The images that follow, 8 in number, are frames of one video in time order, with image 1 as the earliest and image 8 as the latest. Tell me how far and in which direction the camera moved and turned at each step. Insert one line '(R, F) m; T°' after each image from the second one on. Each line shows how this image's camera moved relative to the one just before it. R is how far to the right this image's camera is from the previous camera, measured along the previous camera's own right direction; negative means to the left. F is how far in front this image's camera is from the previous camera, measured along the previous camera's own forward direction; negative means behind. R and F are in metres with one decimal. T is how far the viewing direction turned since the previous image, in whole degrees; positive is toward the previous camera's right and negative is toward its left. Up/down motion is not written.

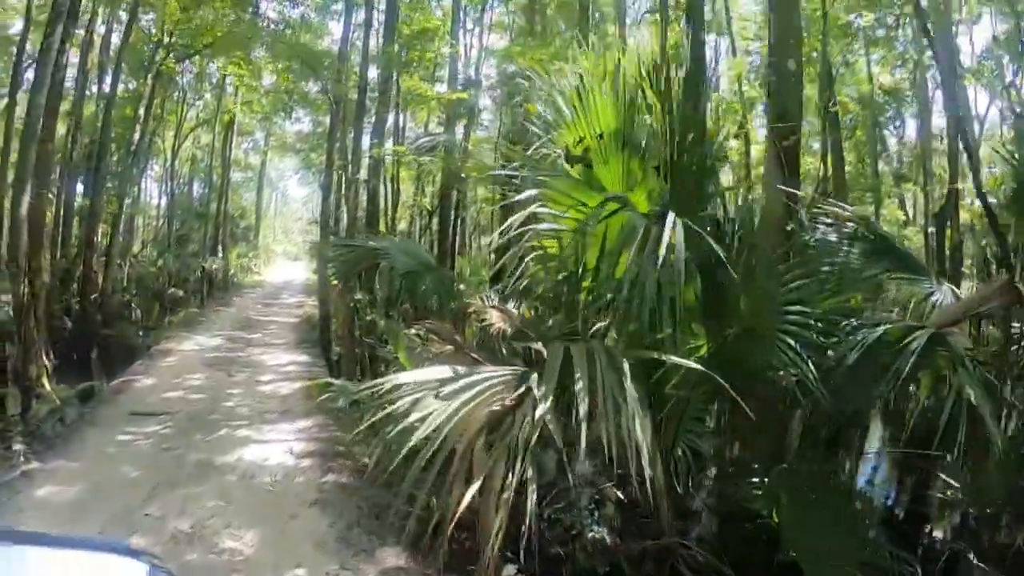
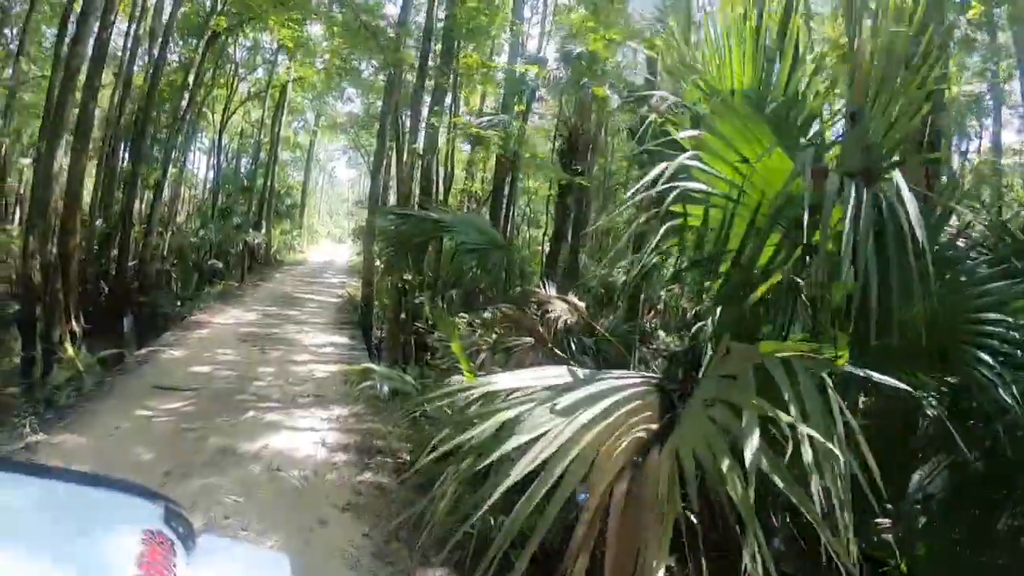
(-0.2, +0.7) m; -3°
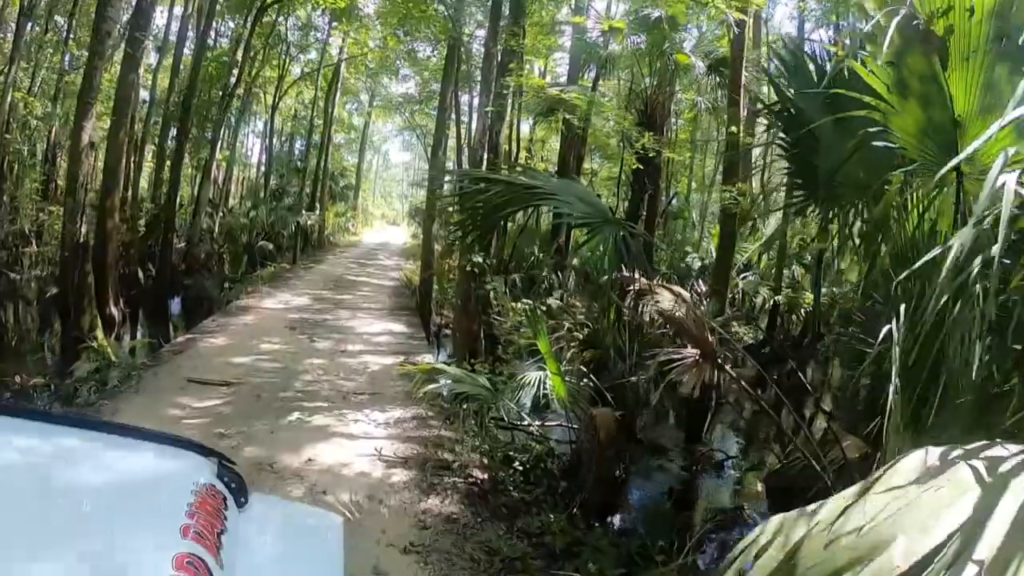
(-0.3, +0.9) m; -4°
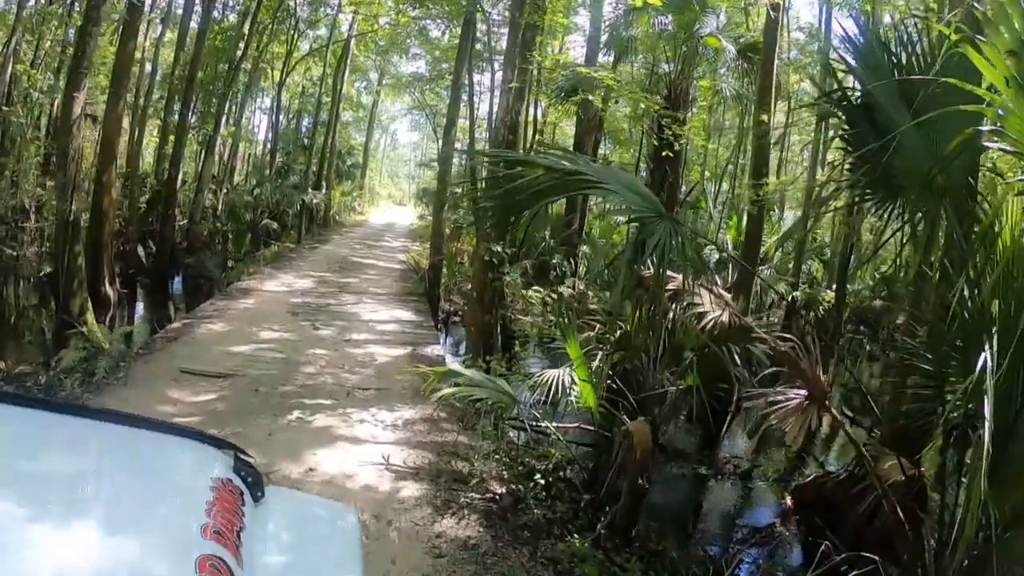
(-0.1, +0.4) m; 0°
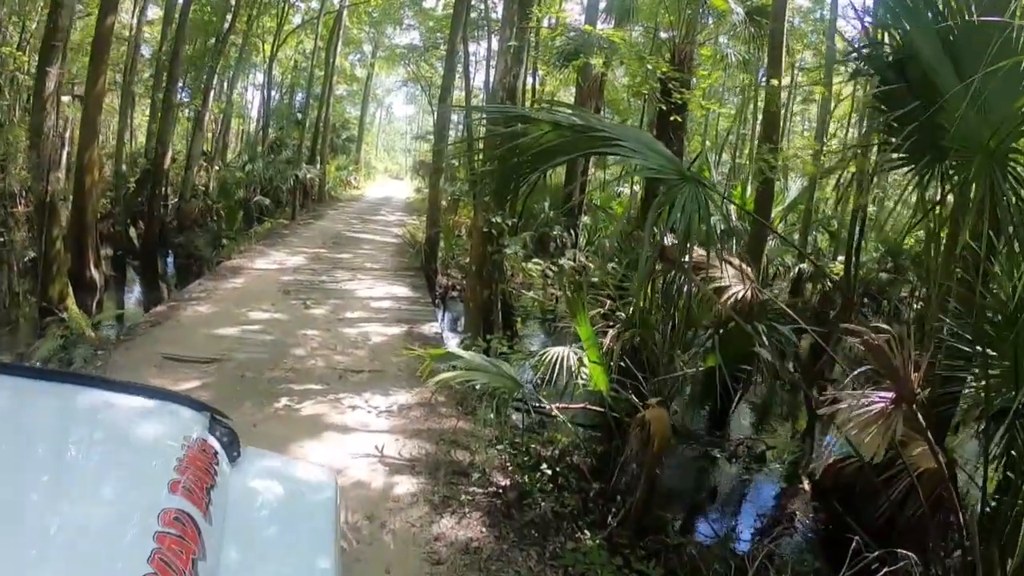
(0.0, +0.3) m; 0°
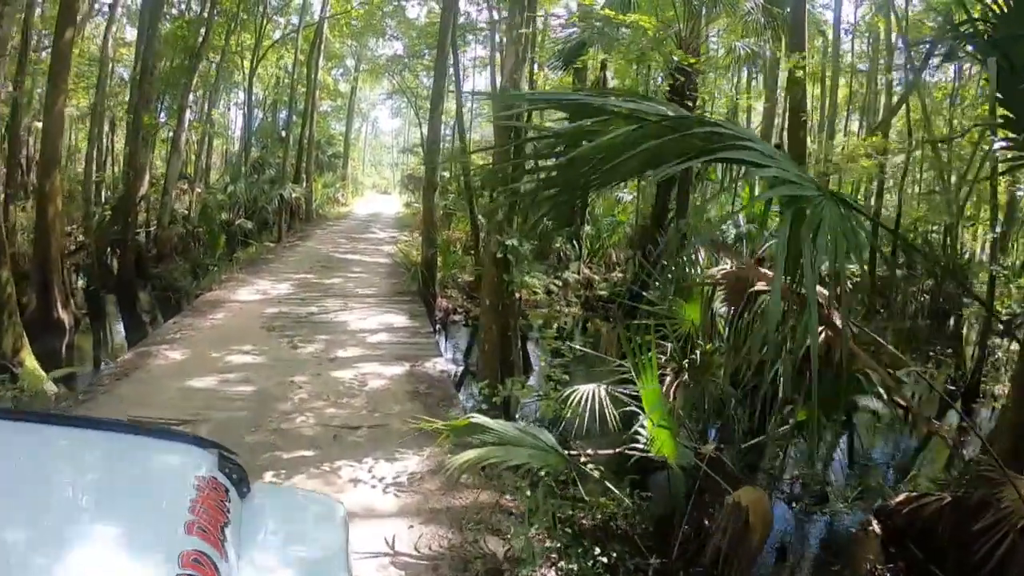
(-0.2, +0.8) m; +1°
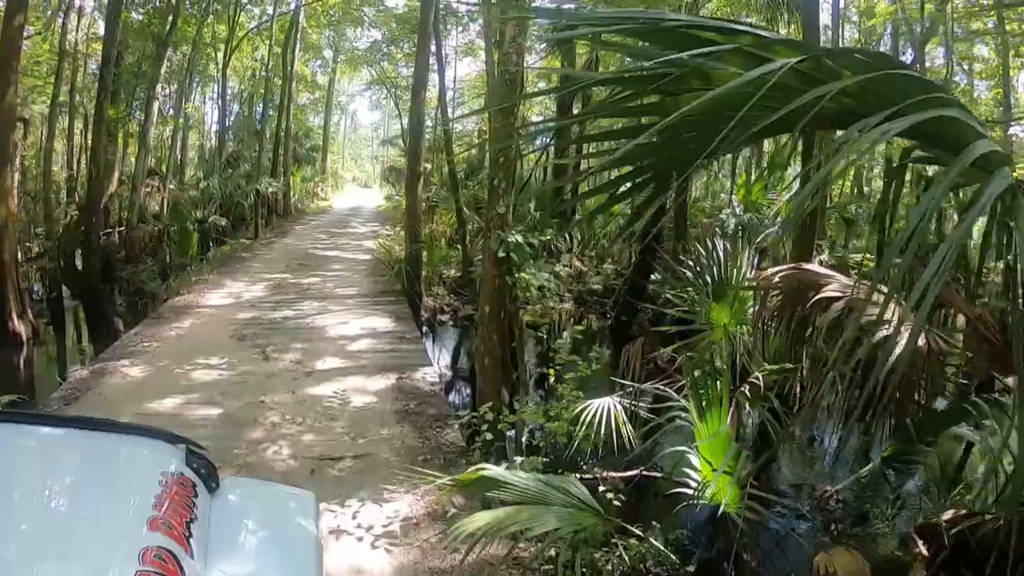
(-0.1, +0.6) m; +1°
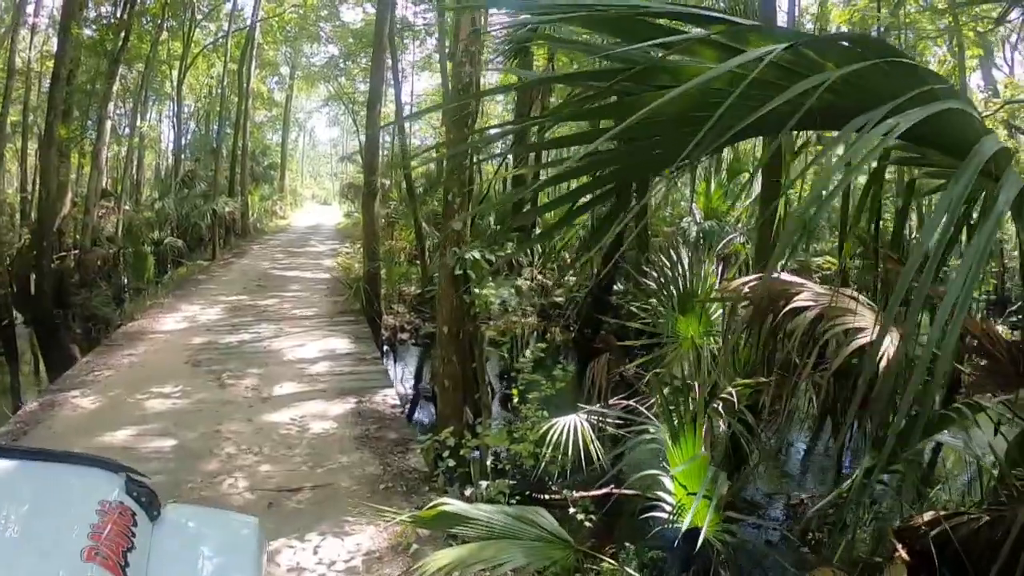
(0.0, +0.1) m; +2°
